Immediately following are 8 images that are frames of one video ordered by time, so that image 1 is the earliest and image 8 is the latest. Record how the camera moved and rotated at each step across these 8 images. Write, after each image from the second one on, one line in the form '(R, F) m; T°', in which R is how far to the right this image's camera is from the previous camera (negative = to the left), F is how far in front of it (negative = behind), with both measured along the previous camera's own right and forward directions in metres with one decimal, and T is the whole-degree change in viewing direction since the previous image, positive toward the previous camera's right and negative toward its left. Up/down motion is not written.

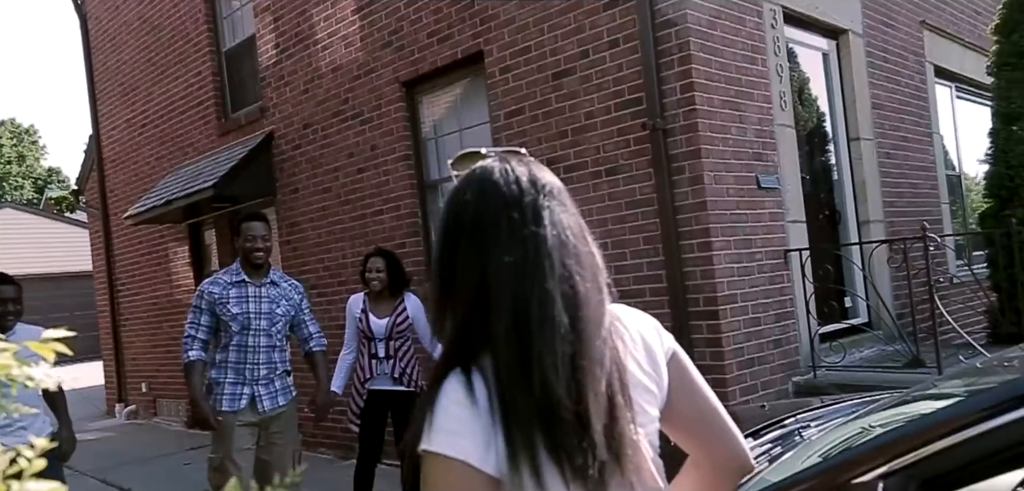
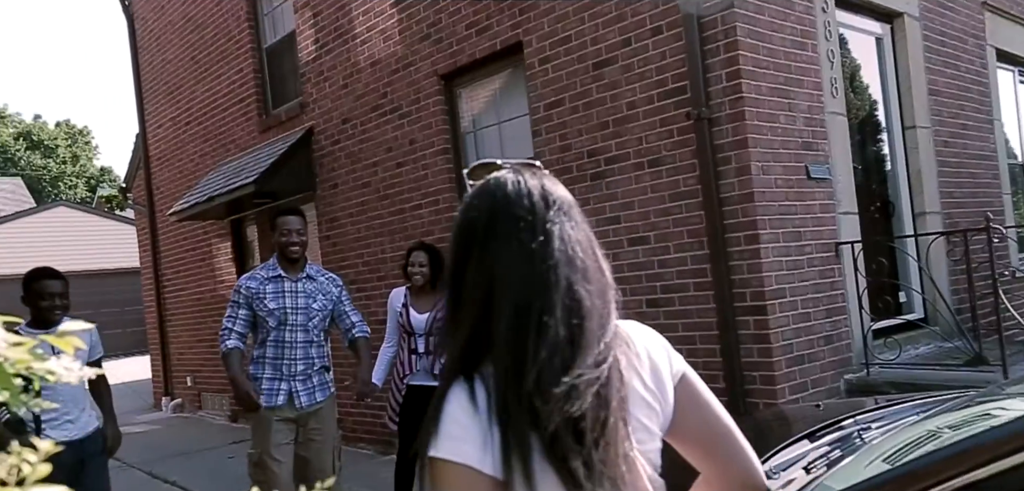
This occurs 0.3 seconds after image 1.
(0.0, +0.1) m; -3°
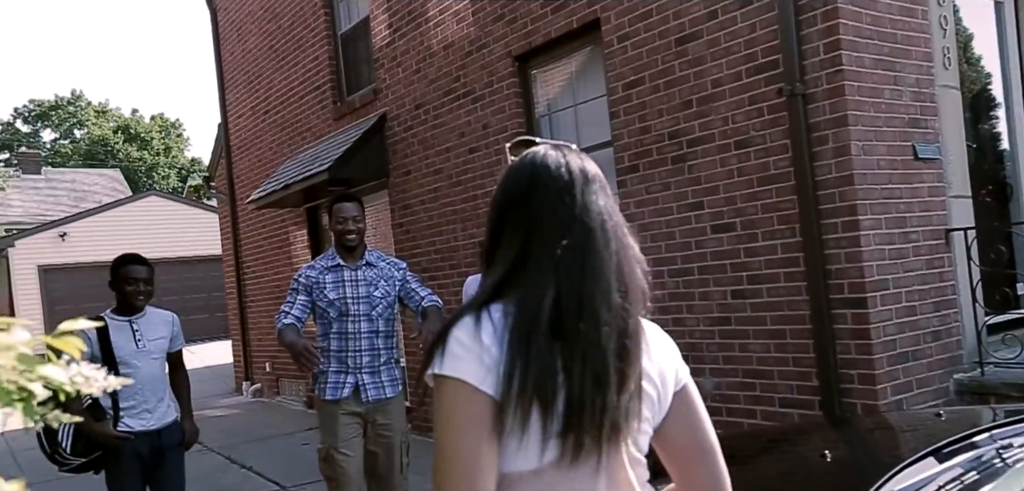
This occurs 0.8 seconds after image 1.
(0.0, +0.2) m; -5°
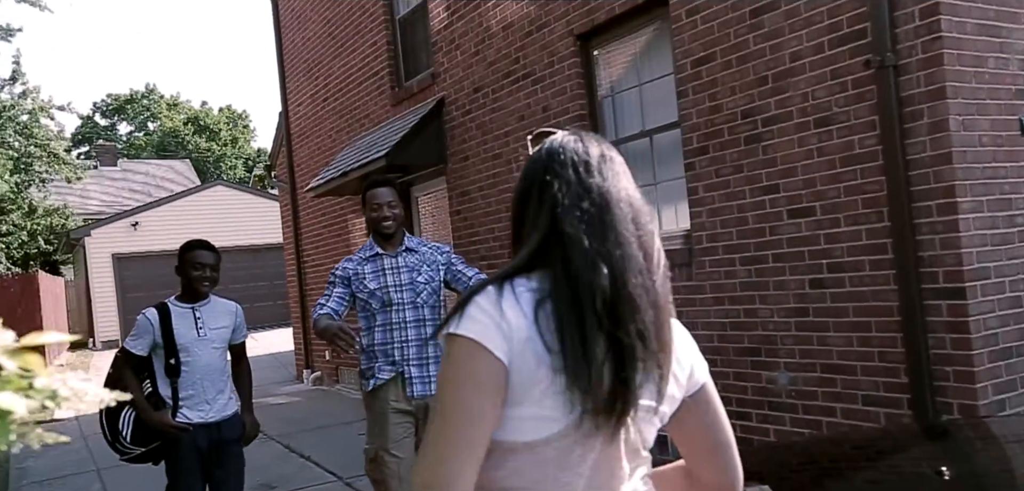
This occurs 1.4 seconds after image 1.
(0.0, +0.2) m; -4°
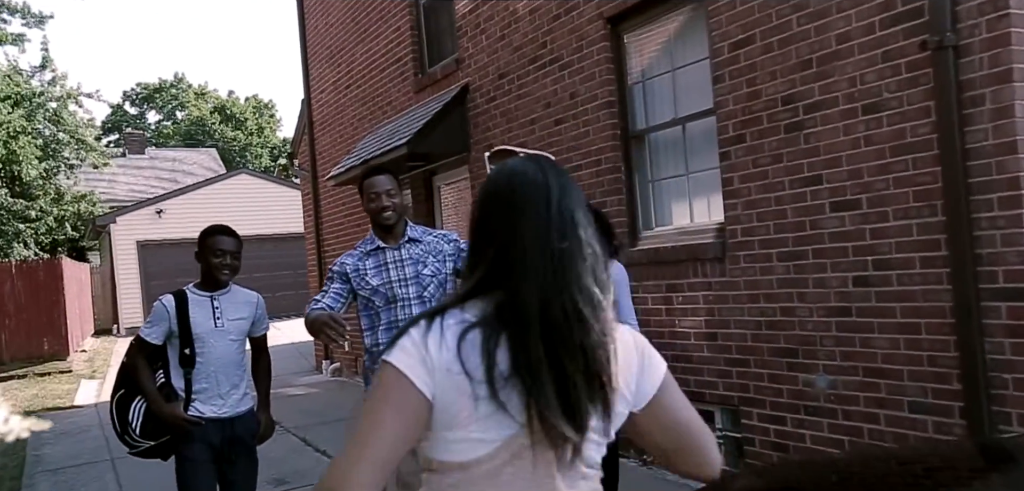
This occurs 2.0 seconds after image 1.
(0.0, +0.2) m; -2°
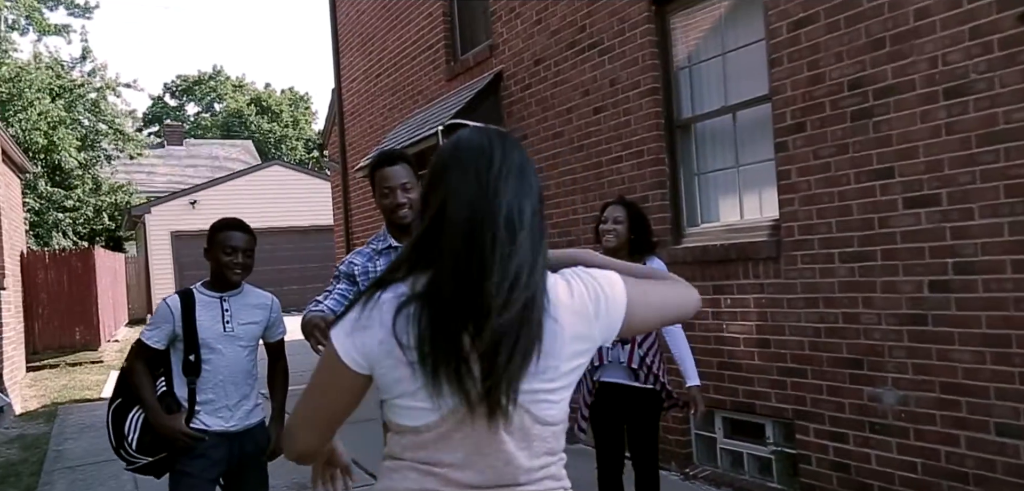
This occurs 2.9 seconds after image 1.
(0.0, +0.4) m; -2°
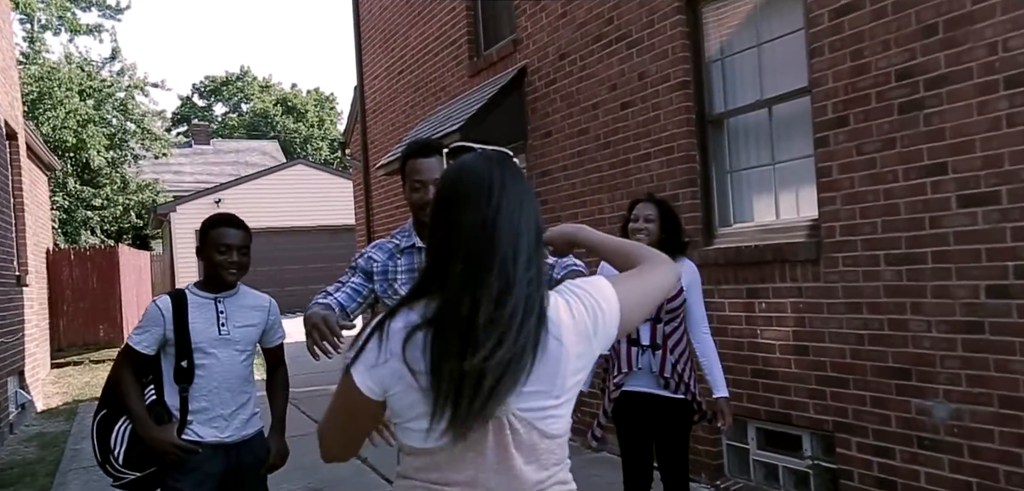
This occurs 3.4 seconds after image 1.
(0.0, +0.2) m; -2°
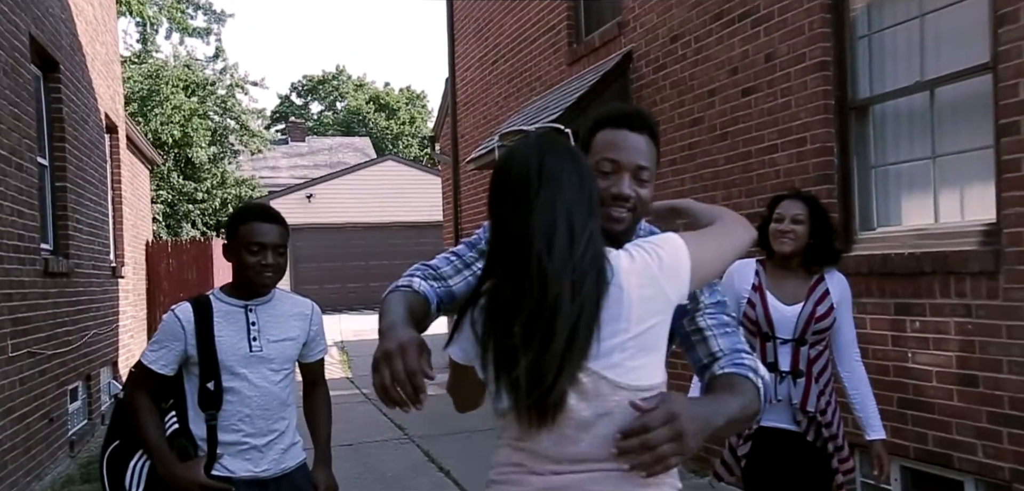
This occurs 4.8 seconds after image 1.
(-0.1, +0.6) m; -6°
